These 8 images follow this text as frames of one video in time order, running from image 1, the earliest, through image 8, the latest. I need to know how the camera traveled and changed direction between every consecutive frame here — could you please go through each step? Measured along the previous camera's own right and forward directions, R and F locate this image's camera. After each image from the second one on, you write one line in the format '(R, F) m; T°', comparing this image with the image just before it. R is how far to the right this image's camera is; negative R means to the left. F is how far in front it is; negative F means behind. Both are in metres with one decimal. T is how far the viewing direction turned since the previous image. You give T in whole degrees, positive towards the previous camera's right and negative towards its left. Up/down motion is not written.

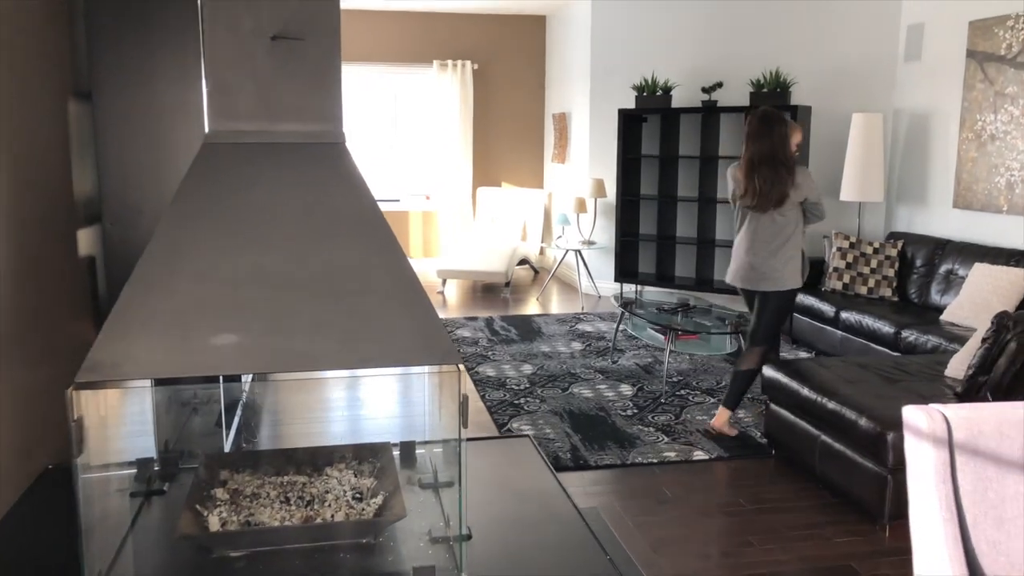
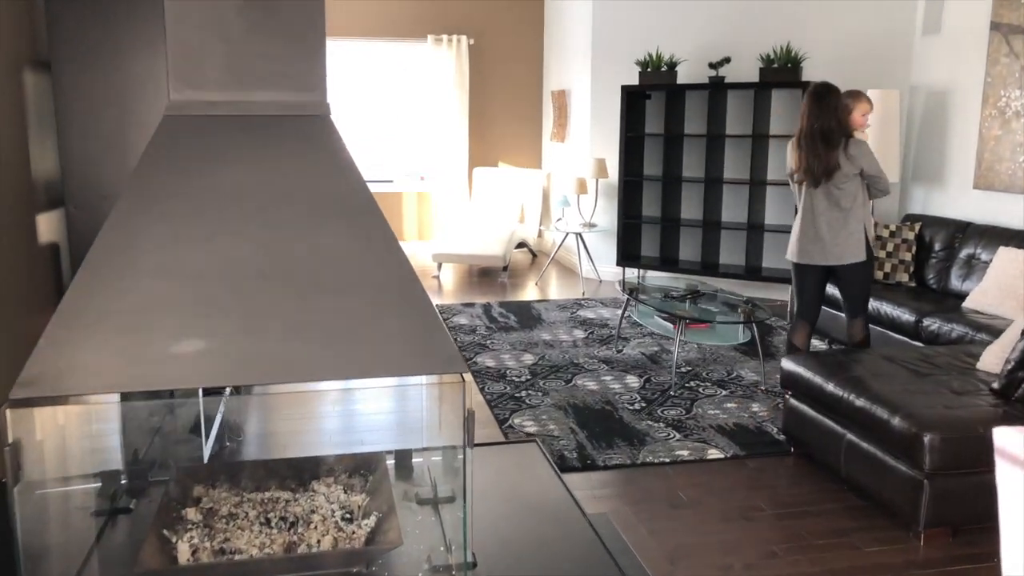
(0.0, +0.2) m; 0°
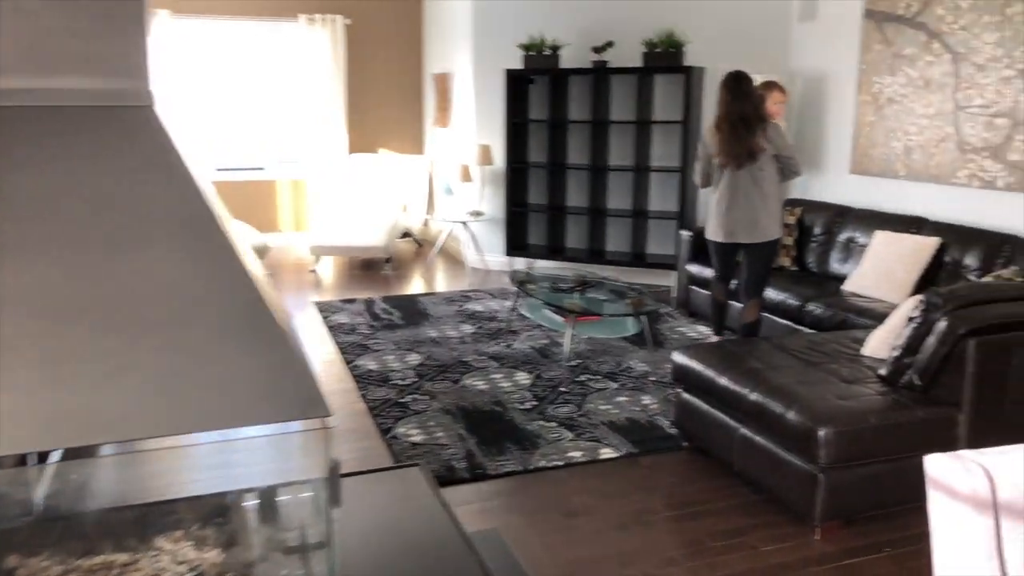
(0.0, +0.2) m; +7°
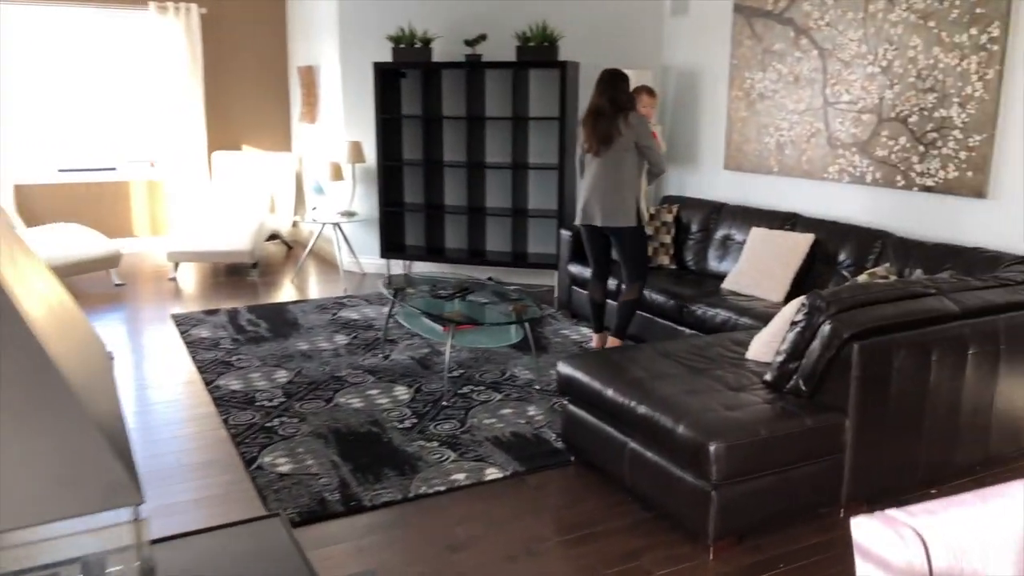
(0.0, +0.2) m; +8°
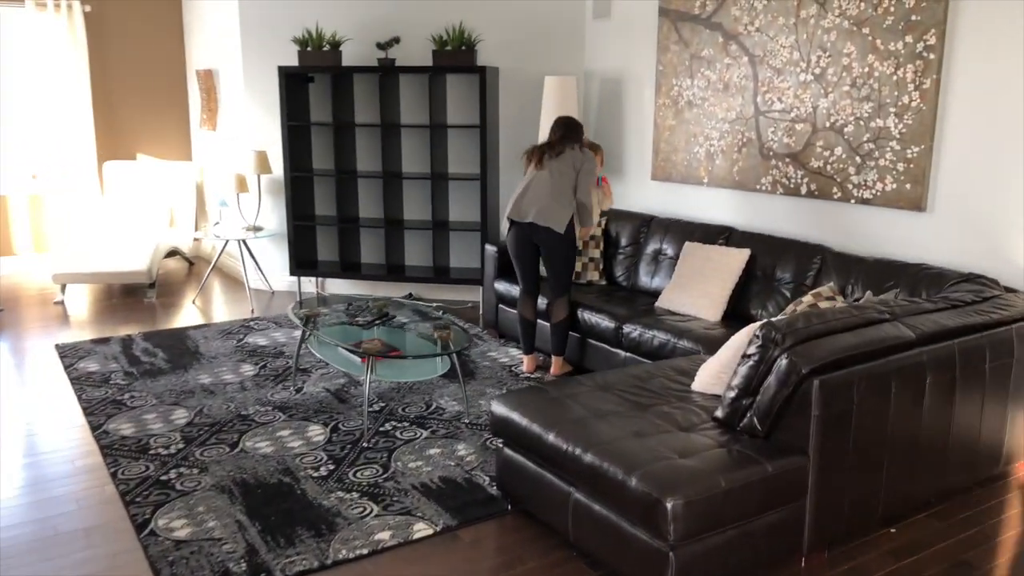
(0.0, +0.3) m; +6°
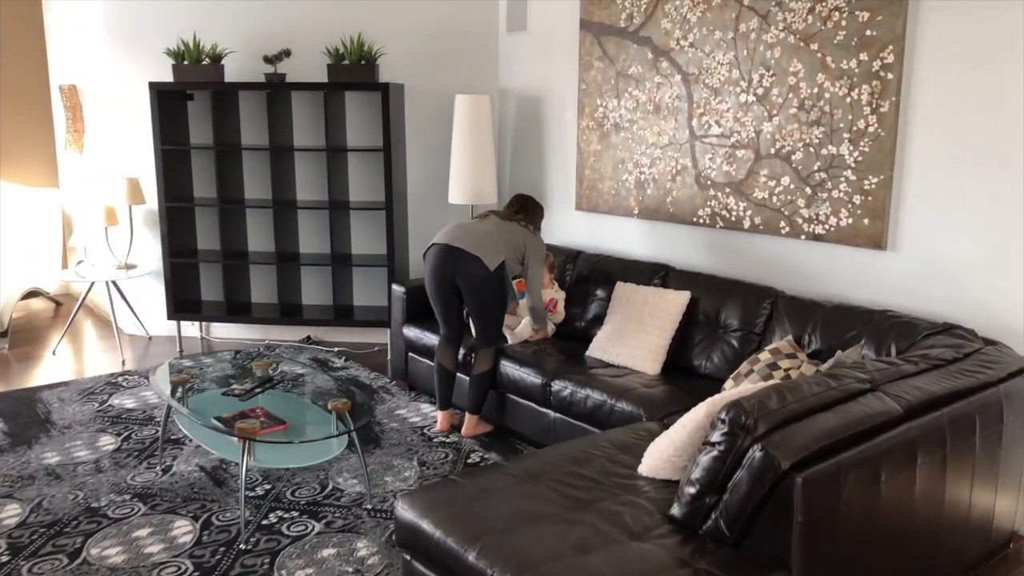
(0.0, +0.5) m; +6°
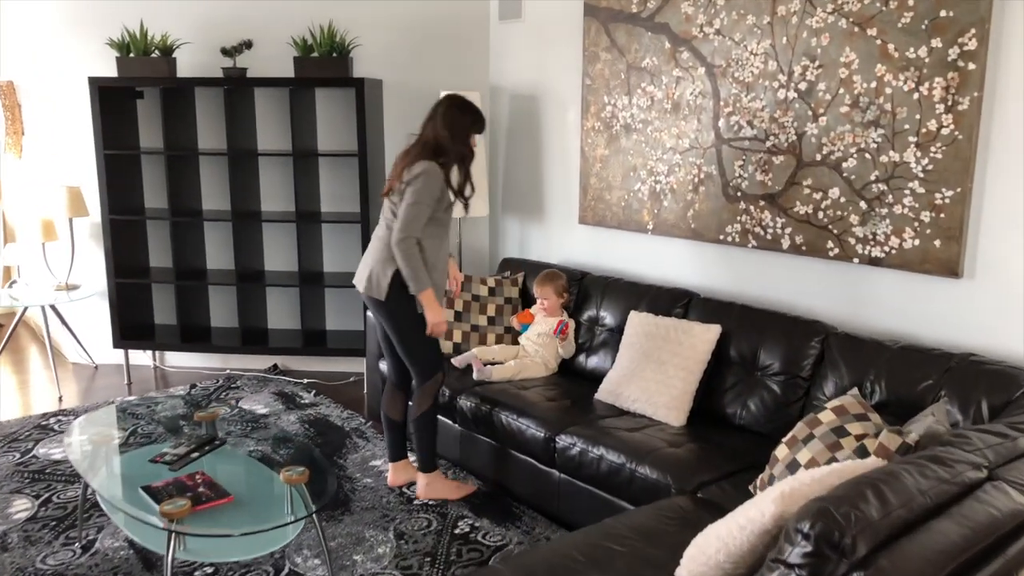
(0.0, +0.6) m; +1°
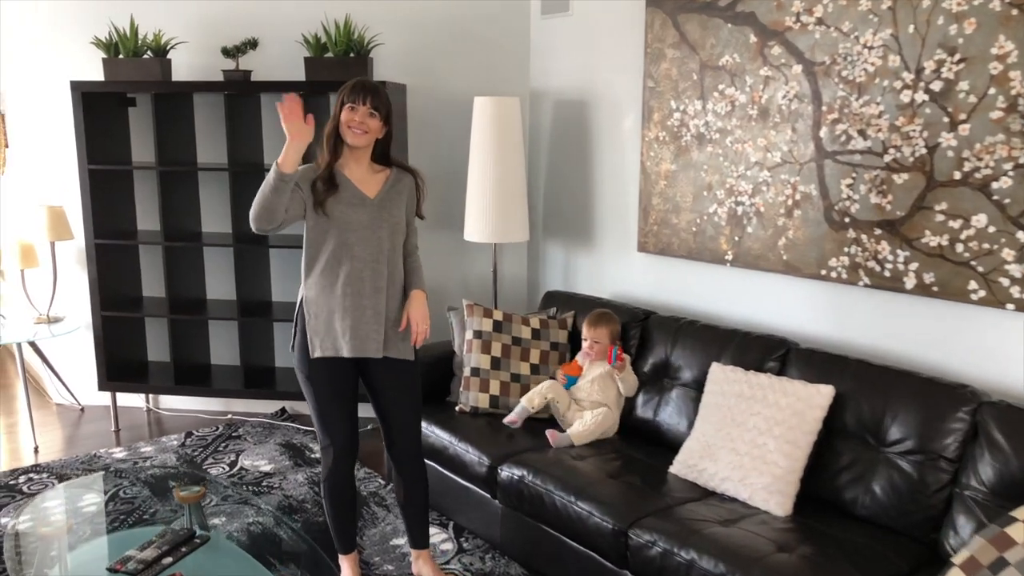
(-0.1, +0.6) m; -1°
